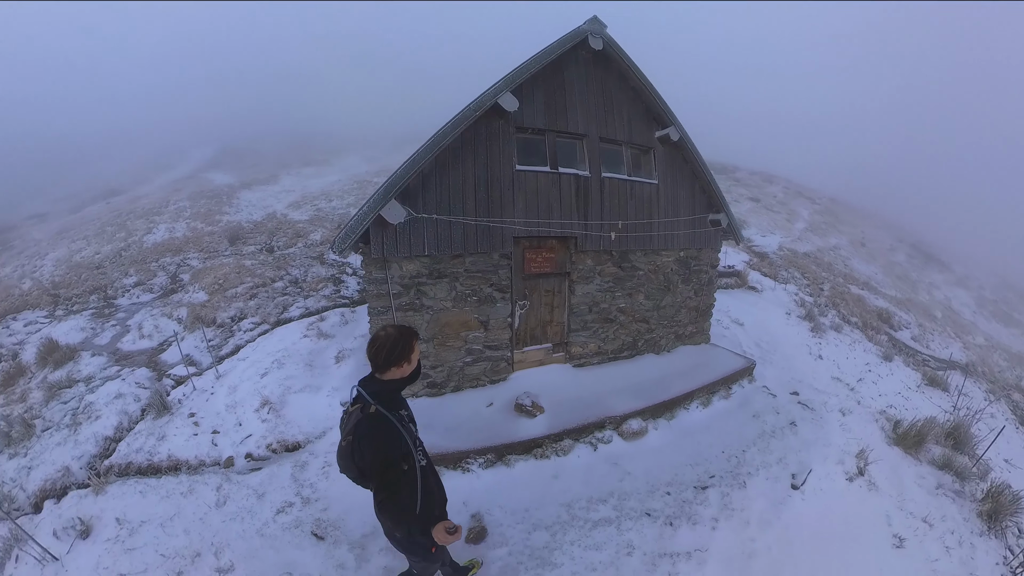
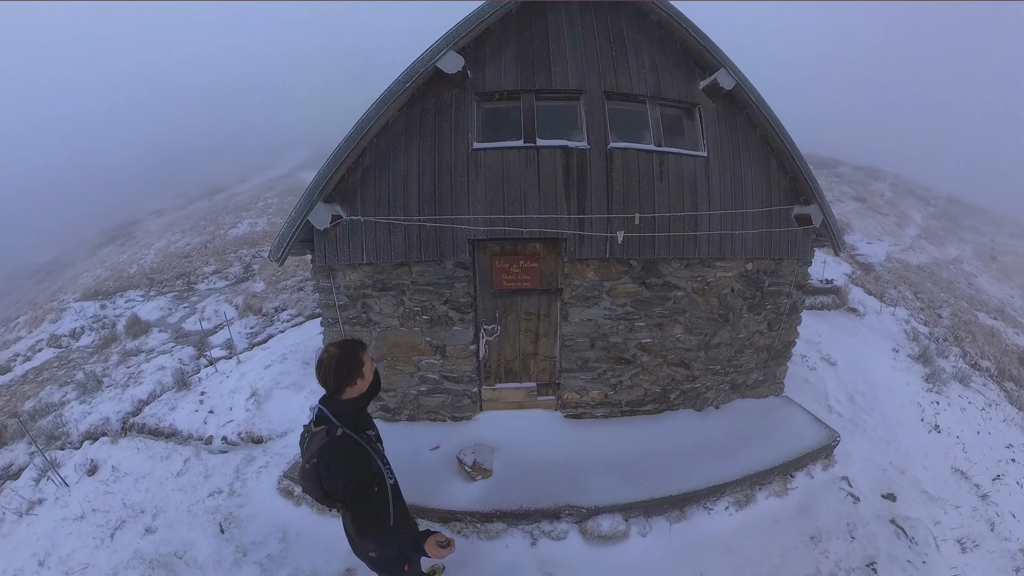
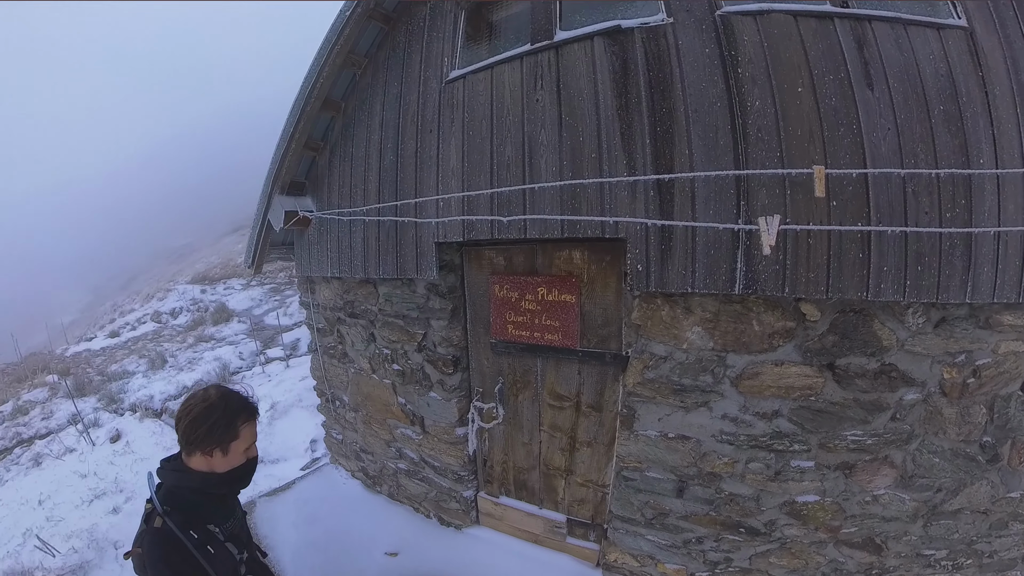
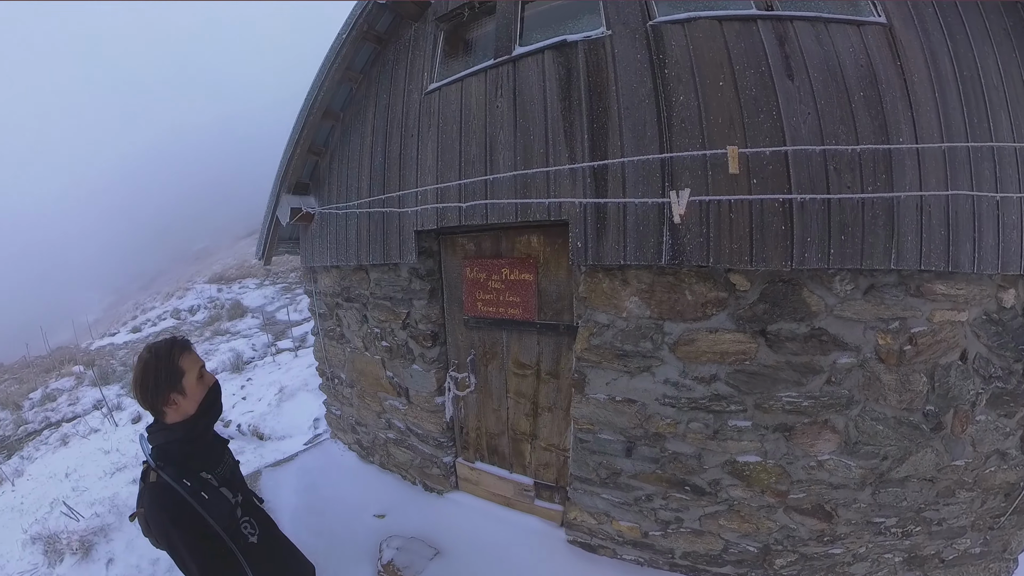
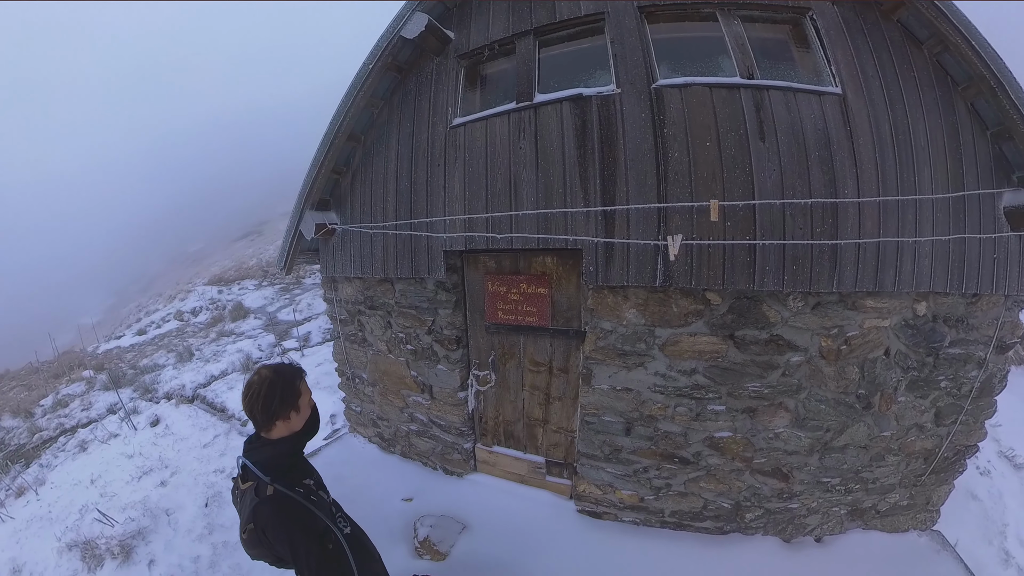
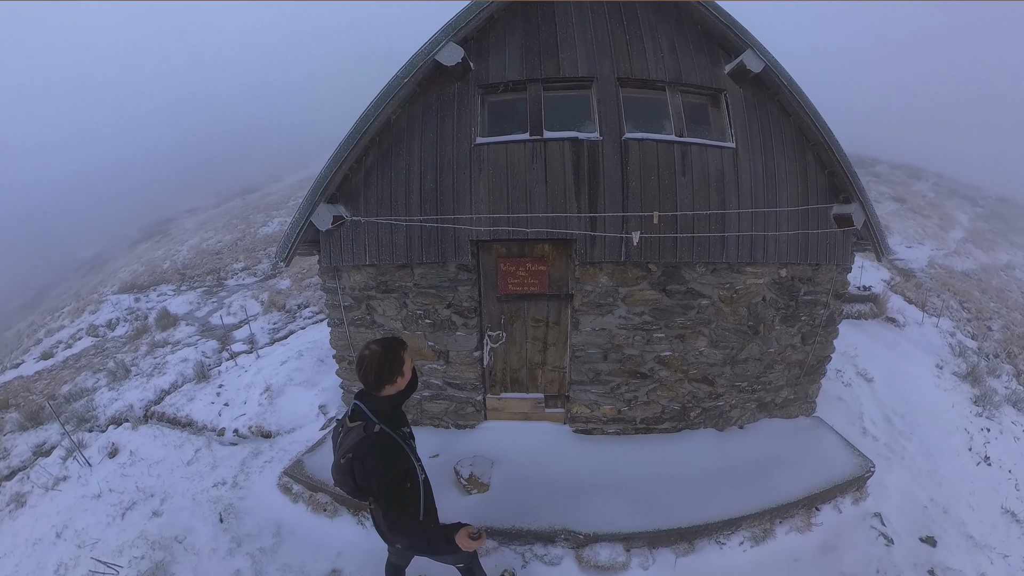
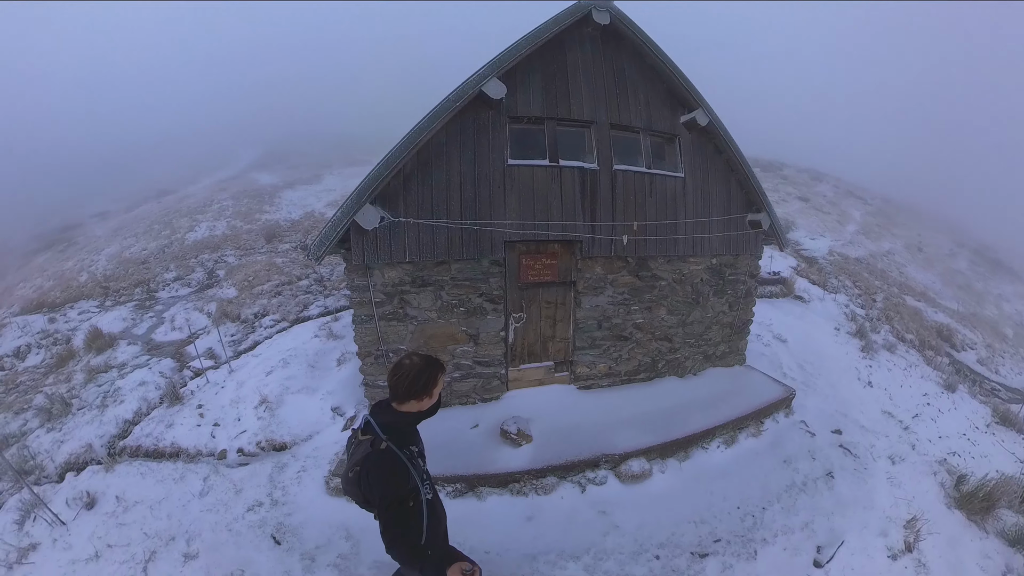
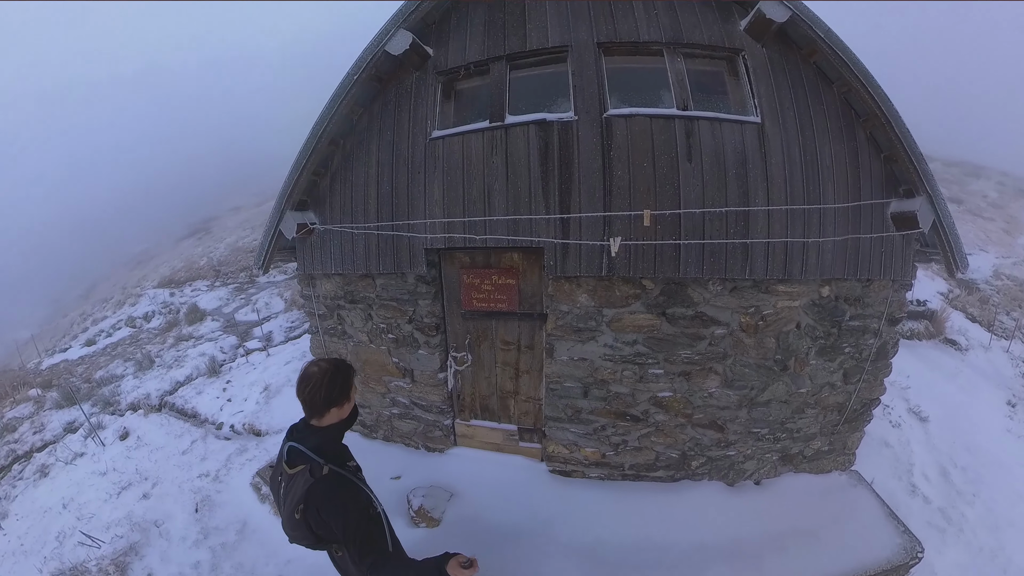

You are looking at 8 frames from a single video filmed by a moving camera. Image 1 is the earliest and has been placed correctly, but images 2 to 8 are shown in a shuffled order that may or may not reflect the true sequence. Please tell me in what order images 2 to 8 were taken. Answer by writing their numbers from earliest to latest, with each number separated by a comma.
7, 2, 6, 8, 5, 4, 3
